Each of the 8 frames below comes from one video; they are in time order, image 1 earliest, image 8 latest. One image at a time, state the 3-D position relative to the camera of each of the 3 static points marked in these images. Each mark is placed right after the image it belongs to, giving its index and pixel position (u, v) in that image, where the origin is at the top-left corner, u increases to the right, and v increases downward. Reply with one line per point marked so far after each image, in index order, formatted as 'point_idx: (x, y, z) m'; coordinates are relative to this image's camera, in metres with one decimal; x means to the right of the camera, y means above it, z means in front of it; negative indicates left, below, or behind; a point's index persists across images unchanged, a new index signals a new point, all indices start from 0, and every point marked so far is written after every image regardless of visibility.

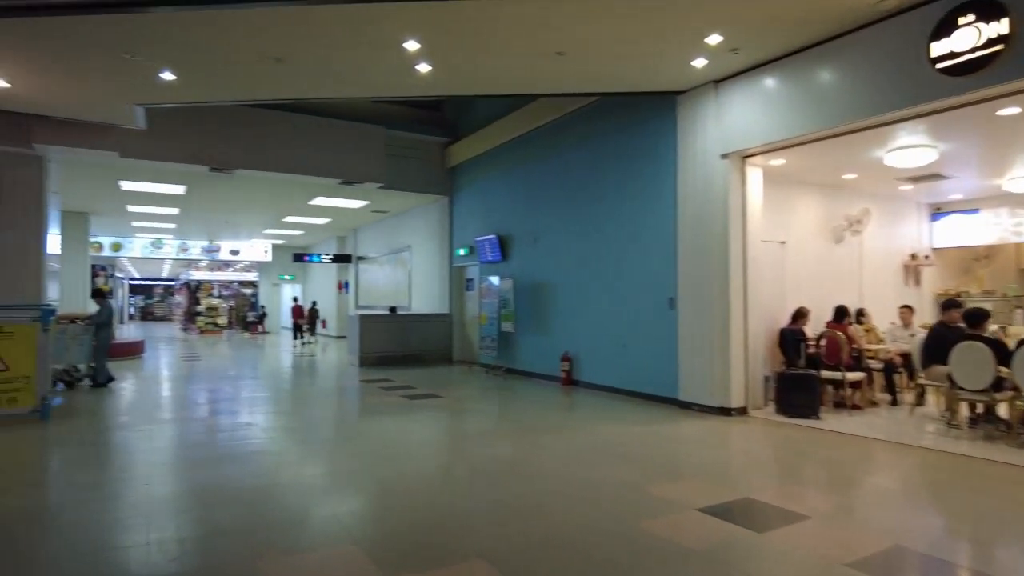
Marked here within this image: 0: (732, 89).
0: (+2.1, +1.9, +6.2) m
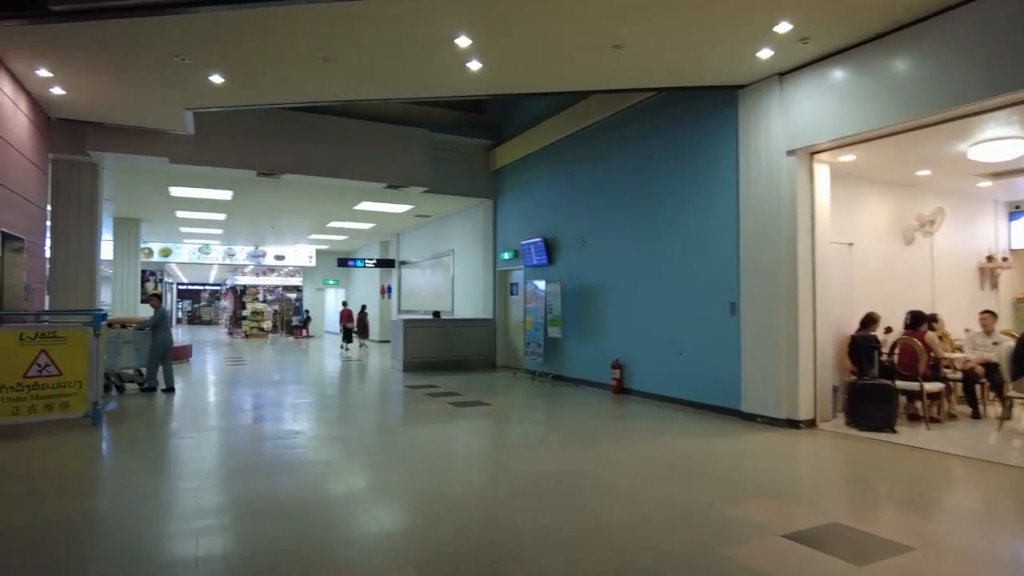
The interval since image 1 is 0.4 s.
0: (+2.6, +1.9, +5.9) m
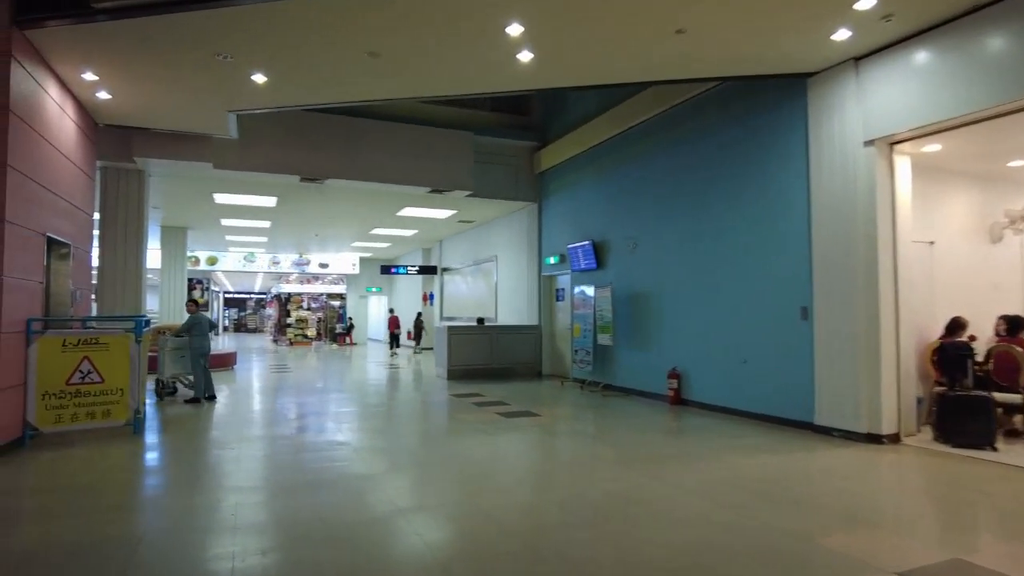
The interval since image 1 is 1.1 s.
0: (+3.1, +1.9, +5.4) m
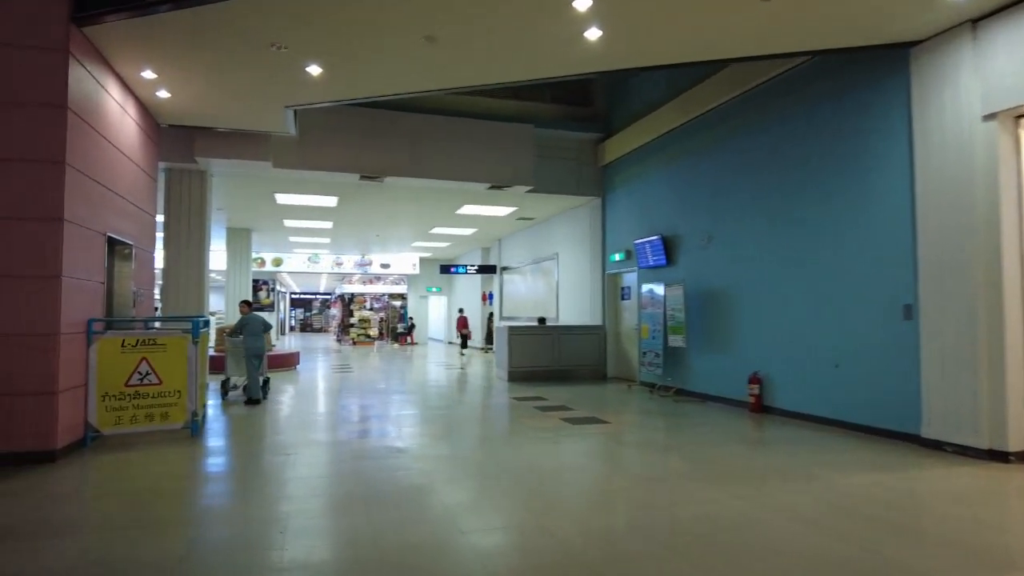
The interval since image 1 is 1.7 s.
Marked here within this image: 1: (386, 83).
0: (+3.6, +1.9, +4.7) m
1: (-1.3, +2.0, +6.3) m
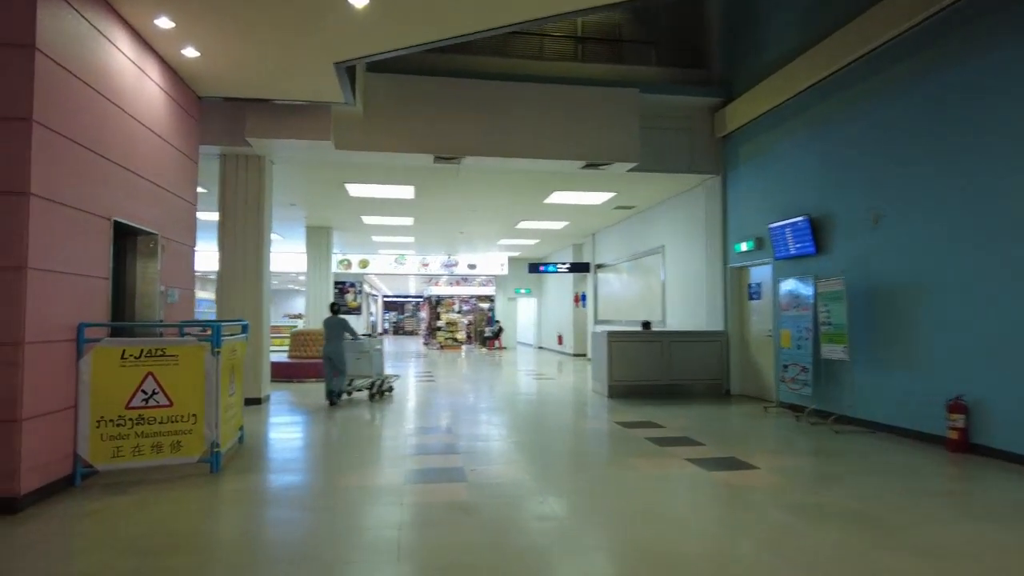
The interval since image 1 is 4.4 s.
0: (+4.1, +2.0, +2.7) m
1: (-0.5, +2.0, +4.9) m
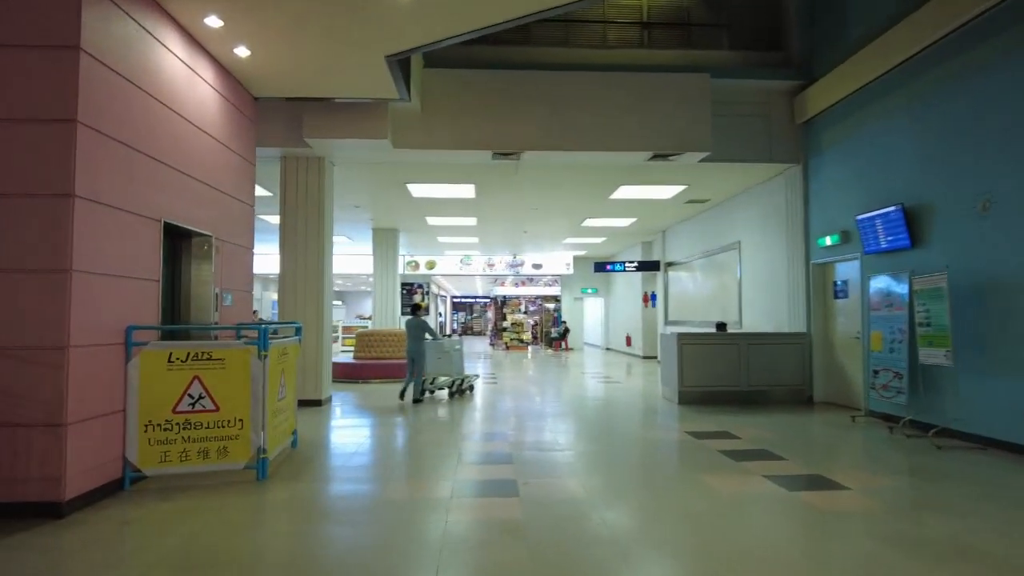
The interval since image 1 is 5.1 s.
0: (+4.2, +2.0, +1.9) m
1: (-0.1, +2.0, +4.6) m
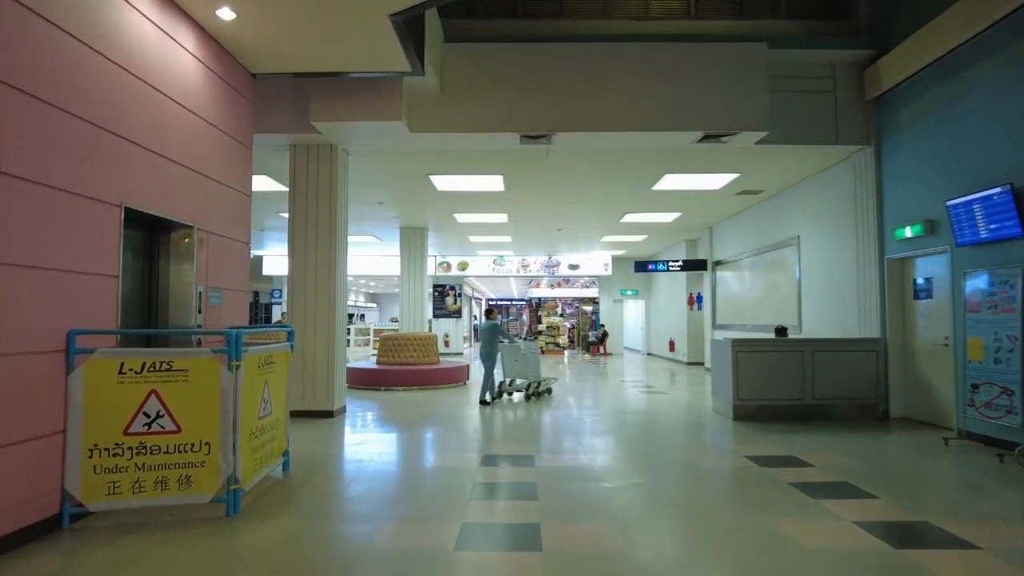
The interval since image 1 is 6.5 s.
0: (+4.2, +2.0, +0.9) m
1: (+0.1, +2.1, +3.8) m
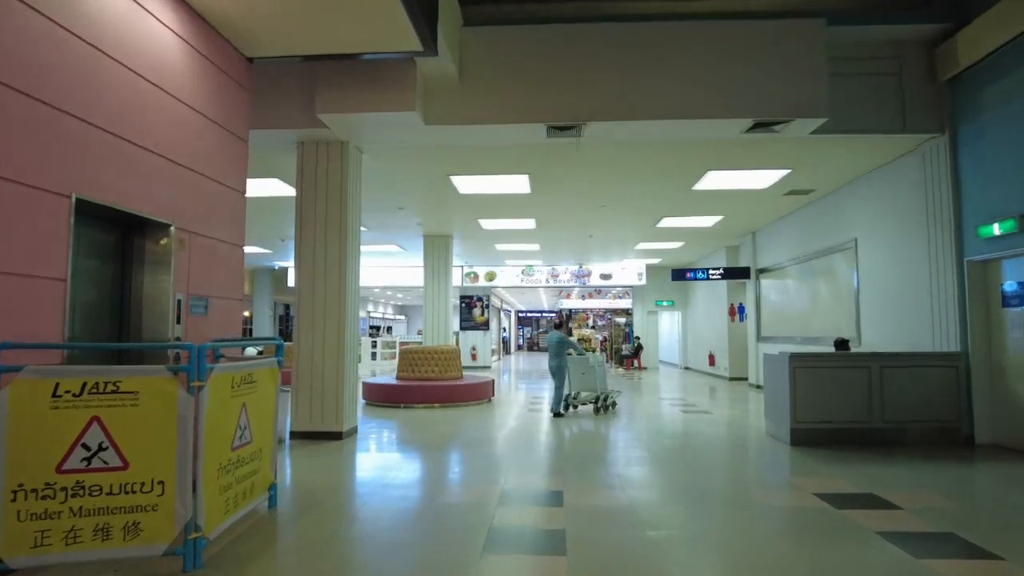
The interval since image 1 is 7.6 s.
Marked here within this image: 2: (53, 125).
0: (+4.1, +2.1, 0.0) m
1: (+0.2, +2.0, +3.2) m
2: (-2.2, +0.8, +3.1) m
